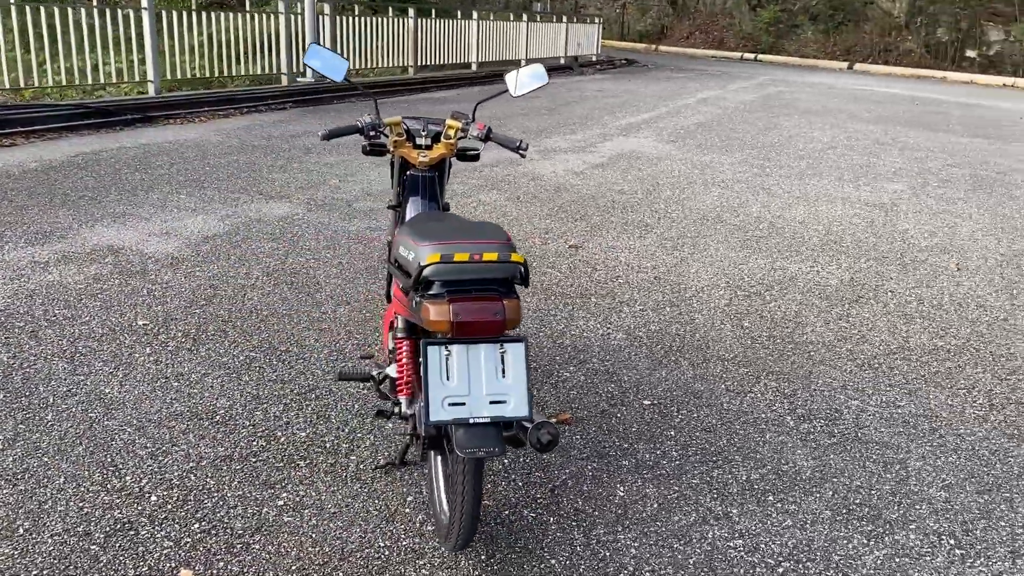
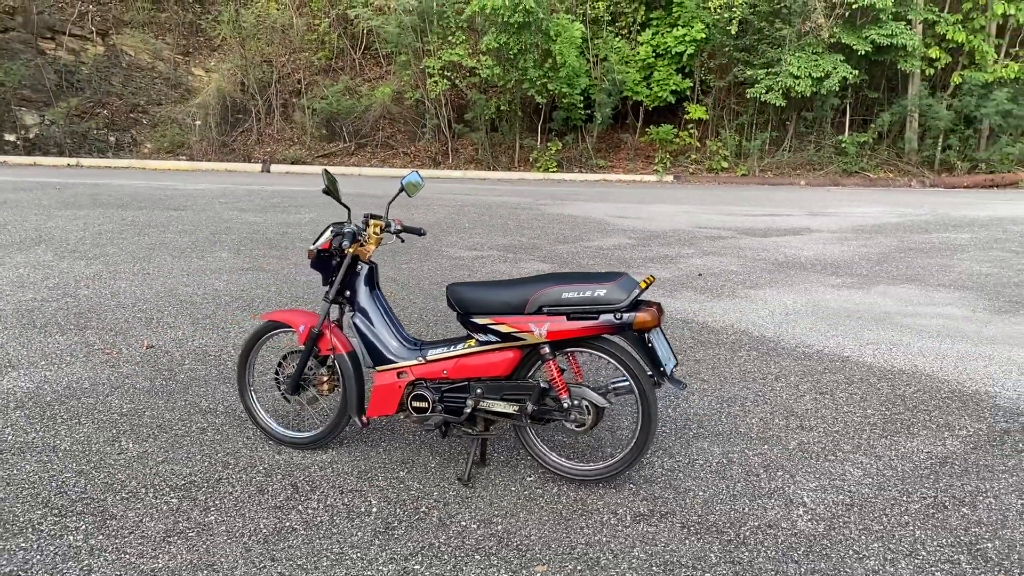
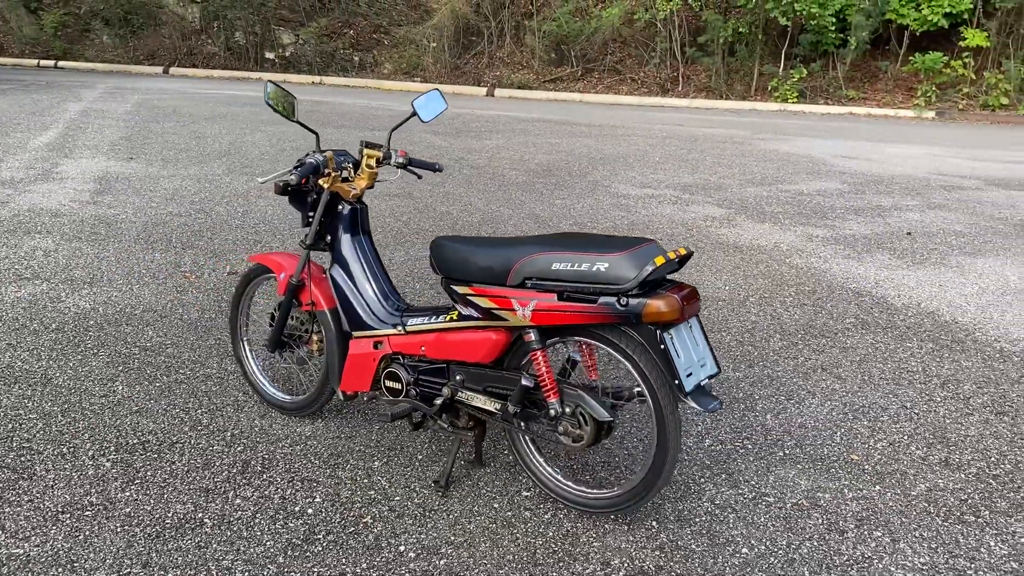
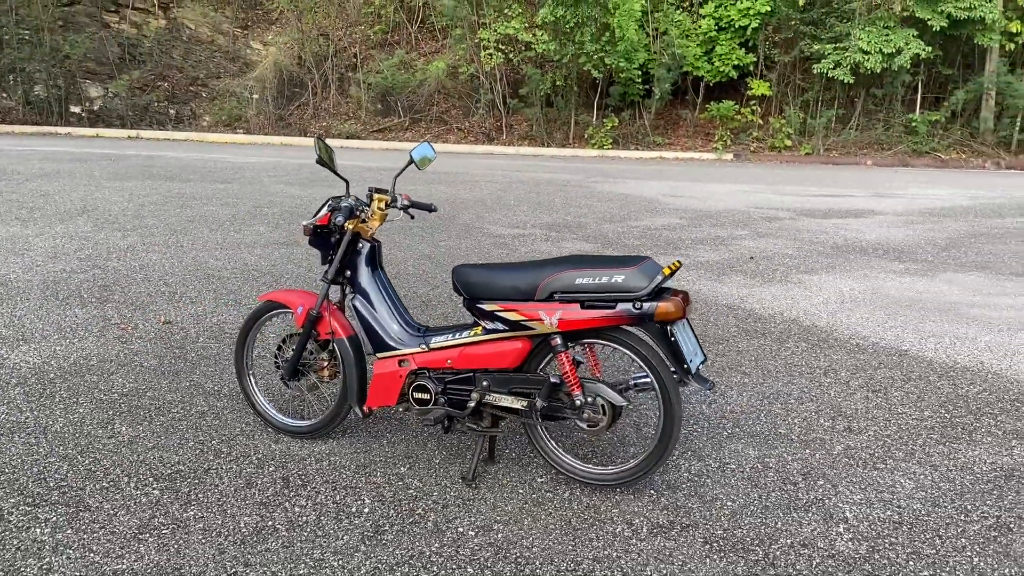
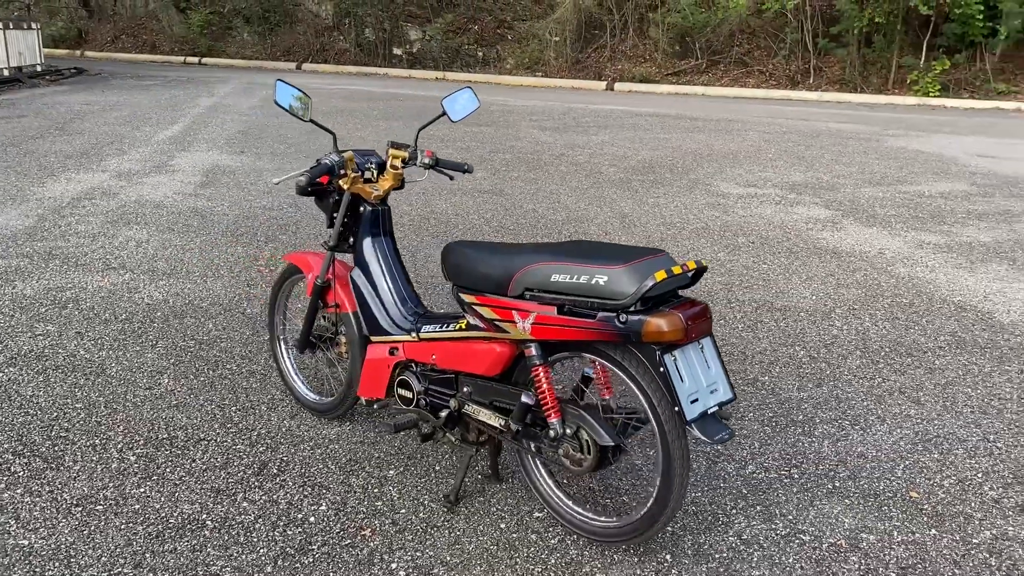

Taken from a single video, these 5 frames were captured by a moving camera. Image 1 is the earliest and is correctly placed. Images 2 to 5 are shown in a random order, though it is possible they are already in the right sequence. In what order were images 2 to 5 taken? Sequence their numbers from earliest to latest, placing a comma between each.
5, 3, 4, 2
